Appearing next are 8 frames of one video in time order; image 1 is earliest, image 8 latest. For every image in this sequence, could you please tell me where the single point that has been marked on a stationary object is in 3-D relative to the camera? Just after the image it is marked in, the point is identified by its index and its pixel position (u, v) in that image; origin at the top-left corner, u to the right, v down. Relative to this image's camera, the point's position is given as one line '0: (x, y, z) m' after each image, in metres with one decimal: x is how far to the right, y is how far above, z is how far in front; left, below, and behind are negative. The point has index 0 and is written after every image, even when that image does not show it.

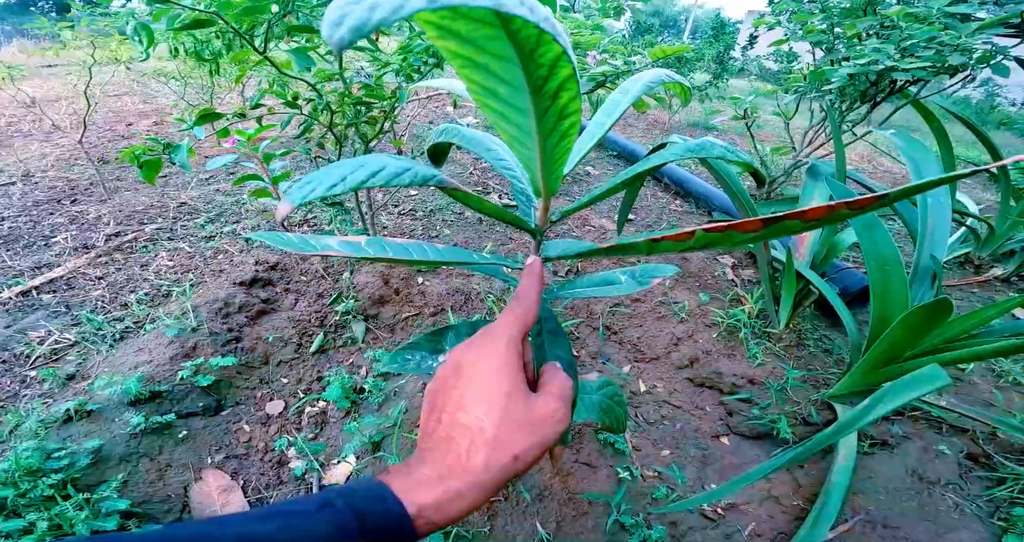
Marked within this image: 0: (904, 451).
0: (+0.7, -0.3, +0.9) m
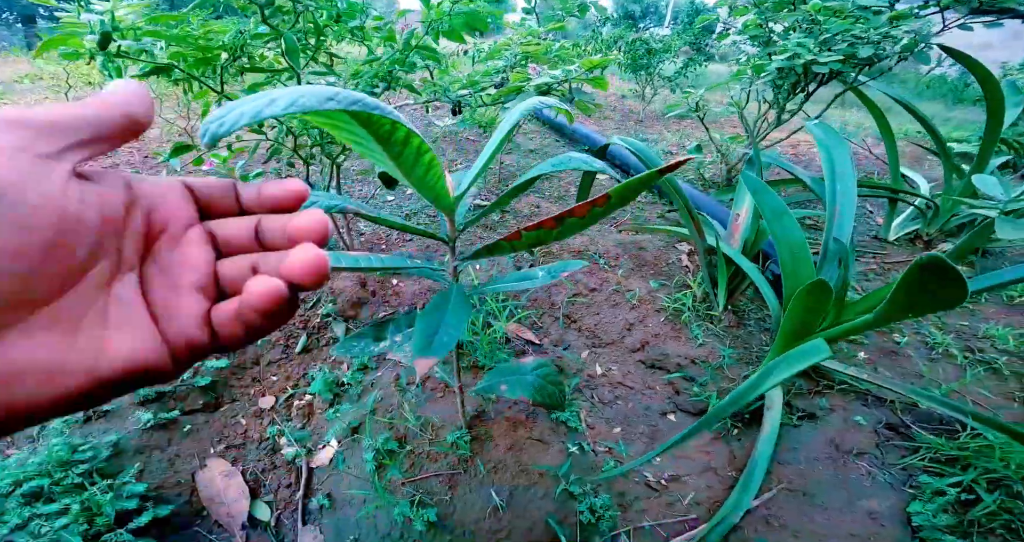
0: (+0.6, -0.3, +1.0) m
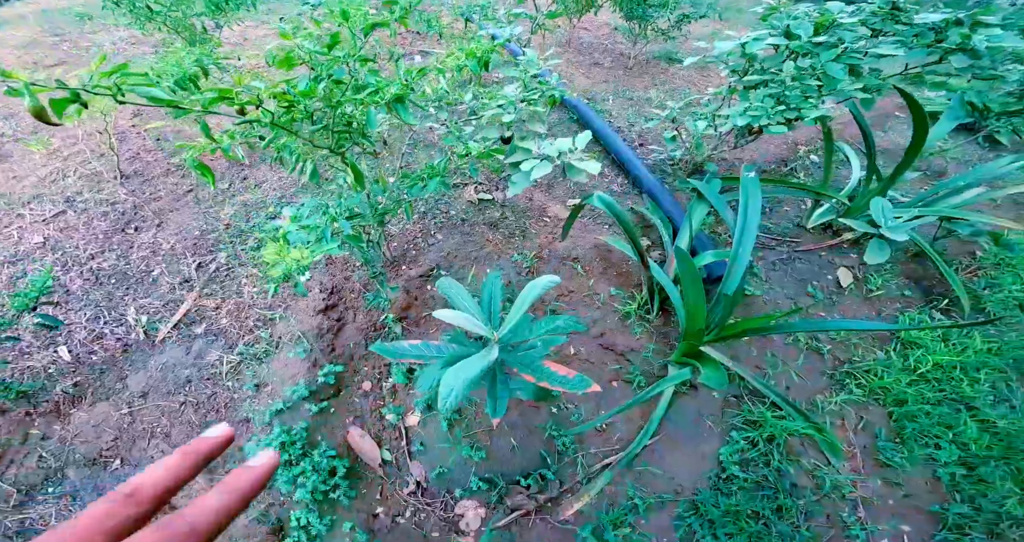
0: (+0.6, -0.4, +1.7) m
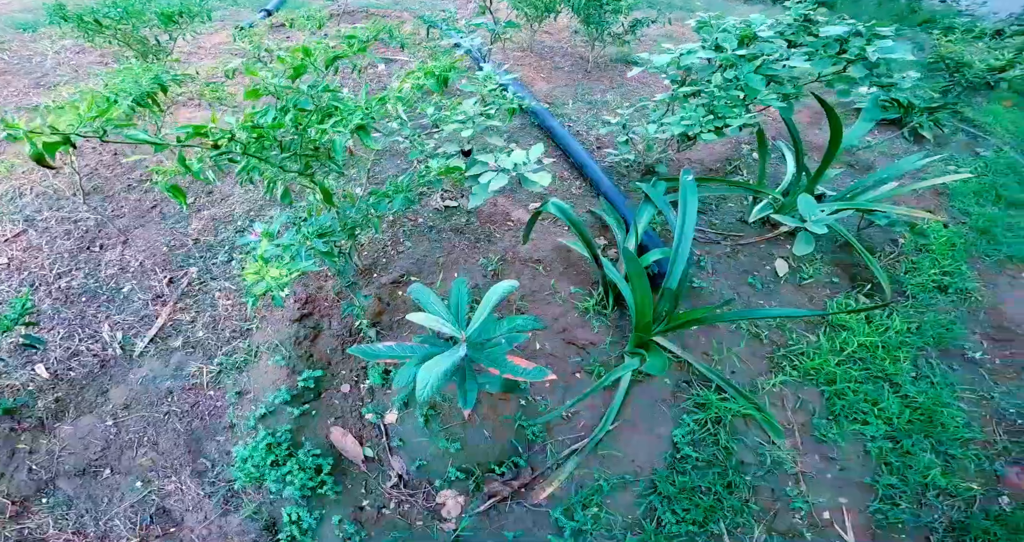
0: (+0.5, -0.4, +1.9) m
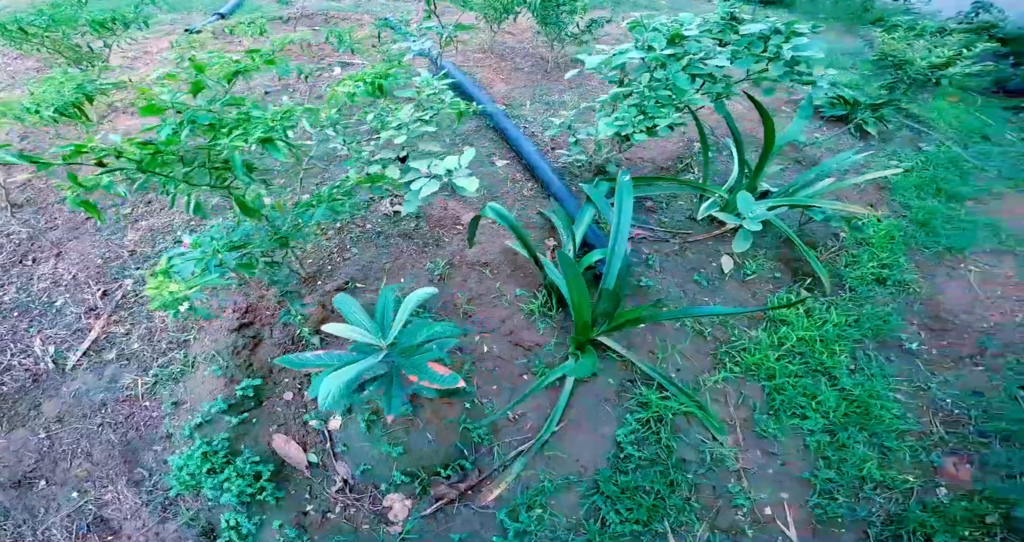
0: (+0.3, -0.4, +1.9) m
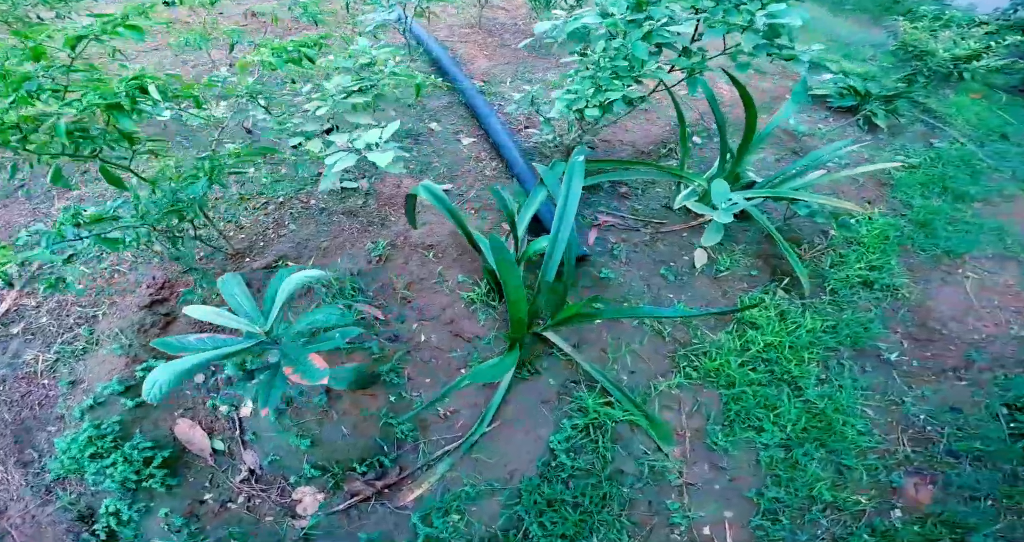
0: (+0.1, -0.3, +1.7) m
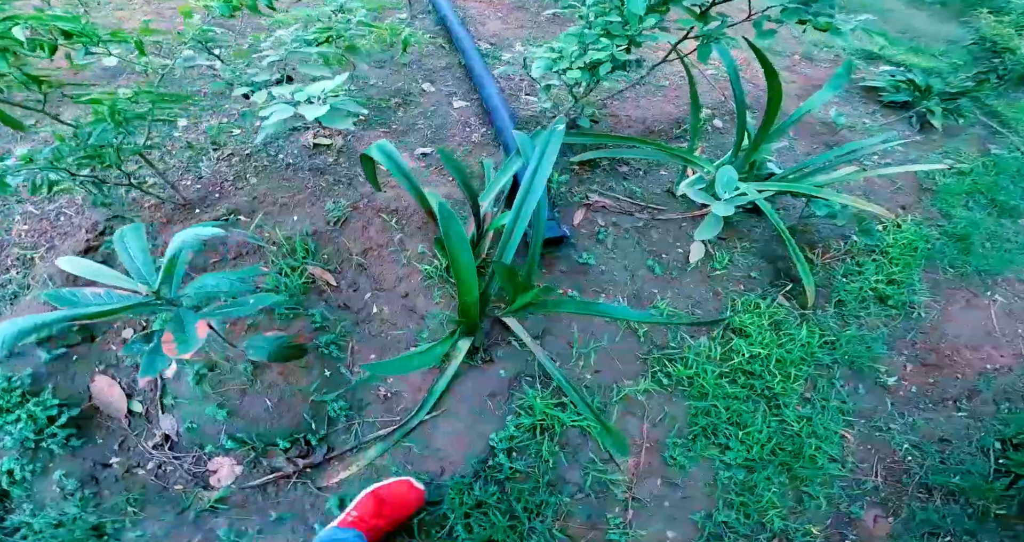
0: (0.0, -0.3, +1.6) m
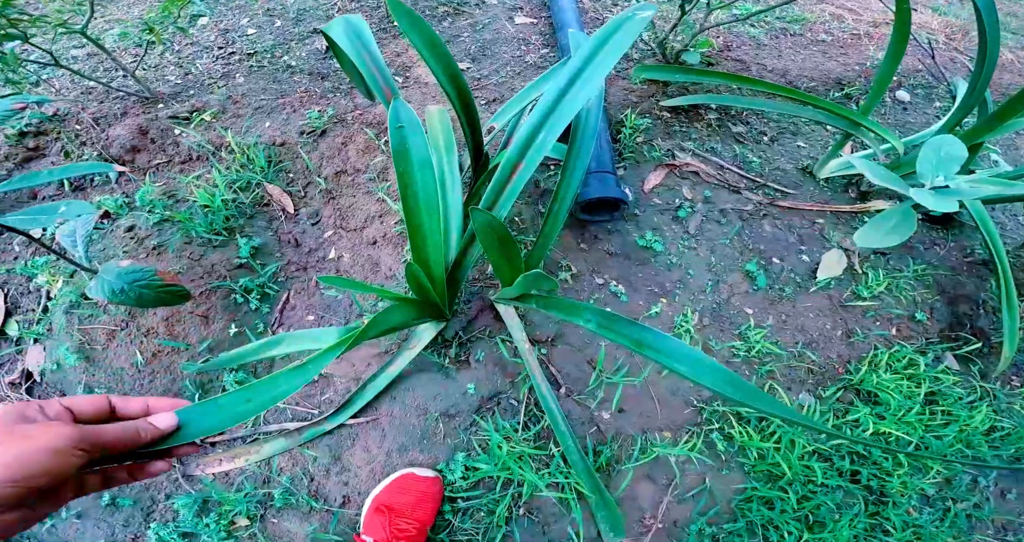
0: (-0.1, -0.2, +1.0) m
